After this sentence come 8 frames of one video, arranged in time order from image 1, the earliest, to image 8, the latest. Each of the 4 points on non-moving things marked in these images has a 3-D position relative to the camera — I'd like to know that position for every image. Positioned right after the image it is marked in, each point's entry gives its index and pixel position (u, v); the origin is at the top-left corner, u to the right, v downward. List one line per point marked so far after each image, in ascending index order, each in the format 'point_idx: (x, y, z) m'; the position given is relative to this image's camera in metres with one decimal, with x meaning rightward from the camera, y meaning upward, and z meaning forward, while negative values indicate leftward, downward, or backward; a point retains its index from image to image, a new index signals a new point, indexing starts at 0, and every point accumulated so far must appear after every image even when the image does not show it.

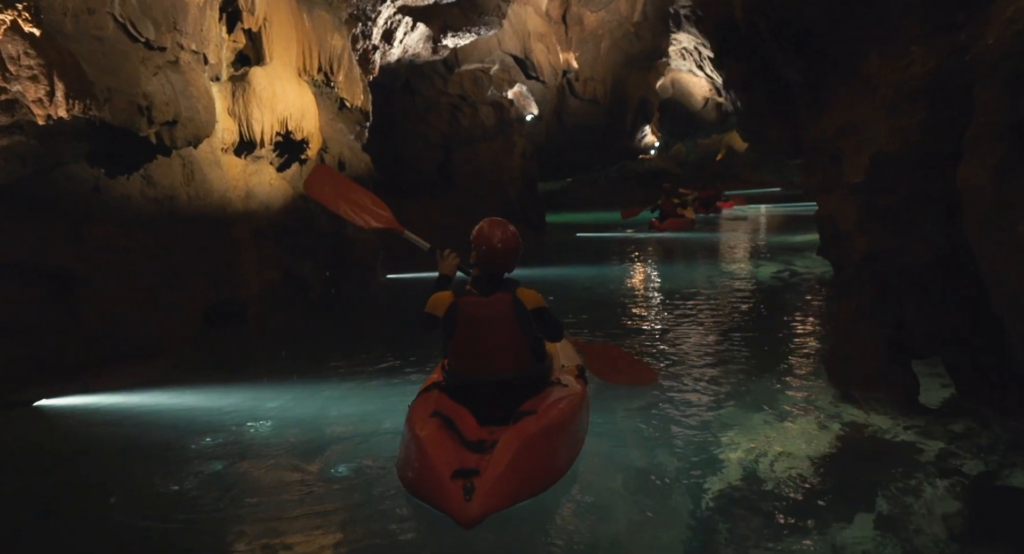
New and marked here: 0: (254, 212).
0: (-2.9, +0.7, +8.5) m
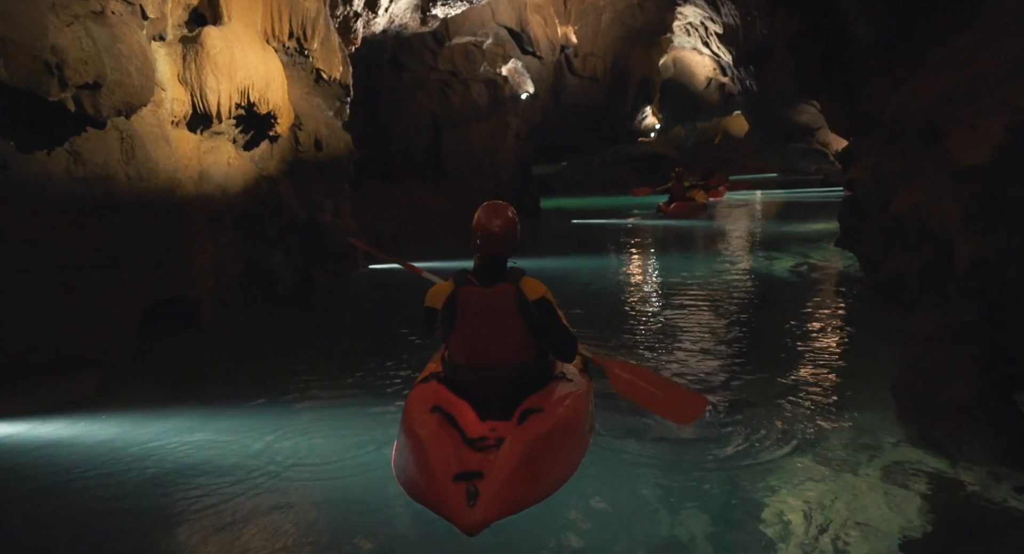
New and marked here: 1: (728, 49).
0: (-3.0, +0.8, +7.4) m
1: (+5.2, +5.4, +18.0) m
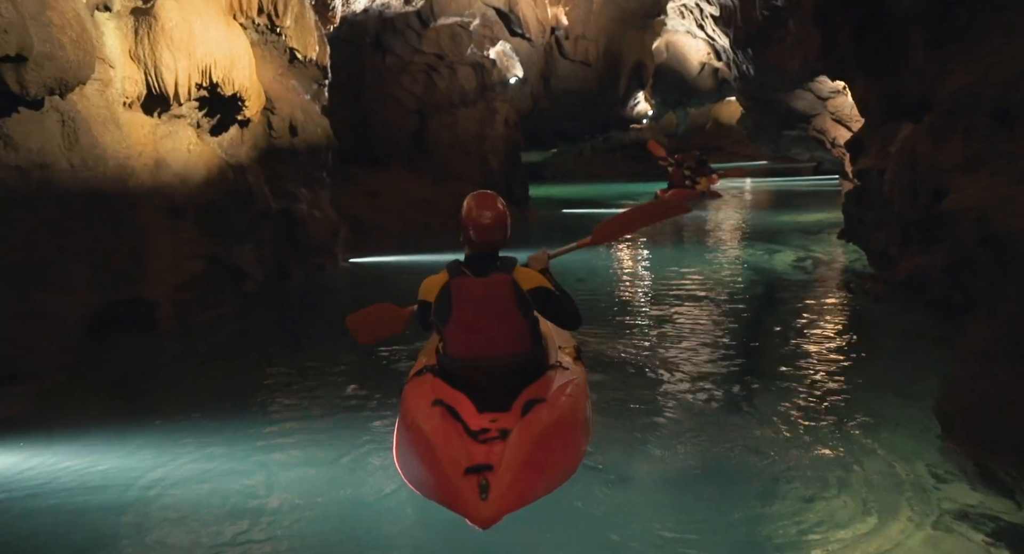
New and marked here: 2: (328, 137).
0: (-3.1, +0.8, +6.7) m
1: (+4.9, +5.7, +17.3) m
2: (-2.6, +2.0, +10.6) m
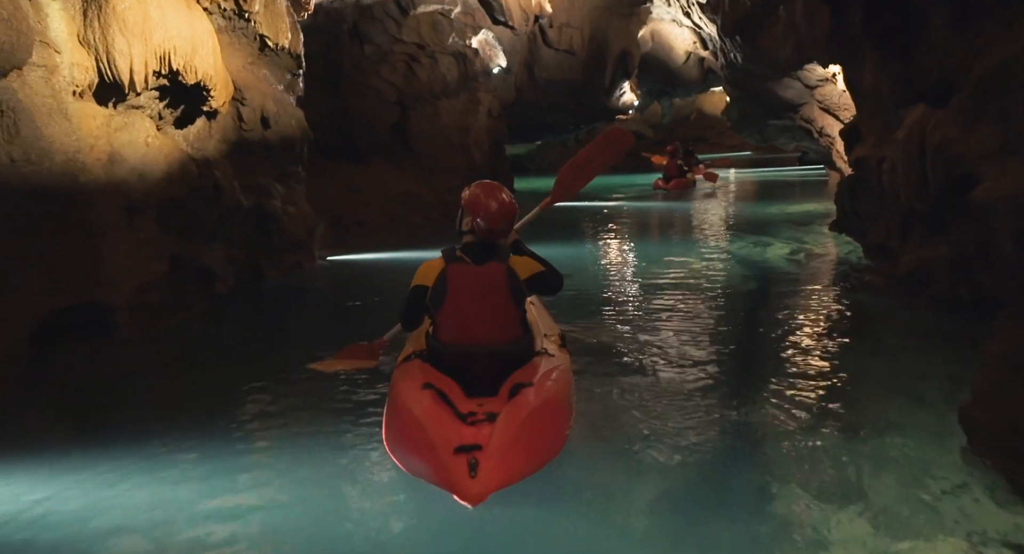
0: (-3.2, +0.8, +6.2) m
1: (+4.5, +5.8, +17.0) m
2: (-2.8, +2.0, +10.1) m
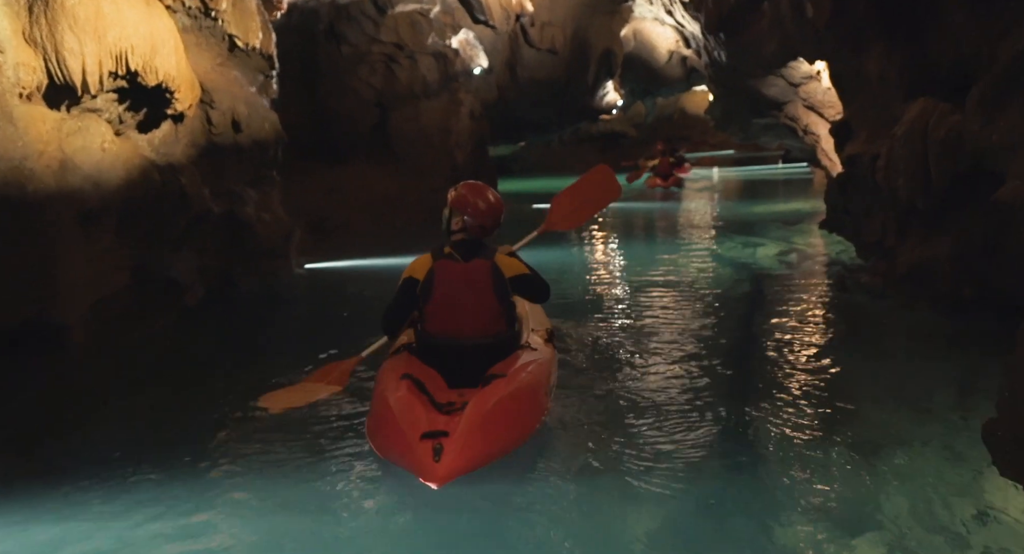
0: (-3.4, +0.7, +5.8) m
1: (+4.1, +5.8, +16.7) m
2: (-3.1, +1.9, +9.7) m
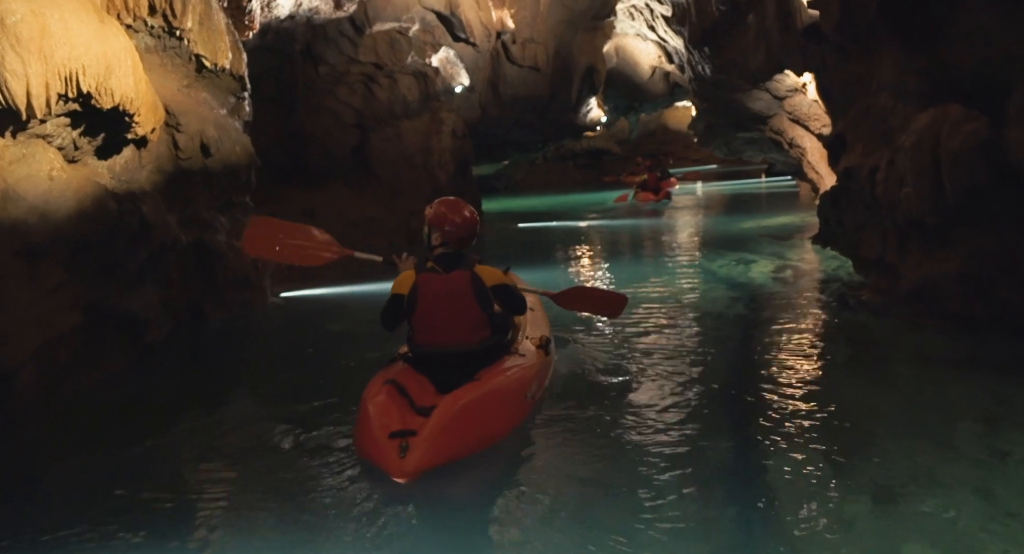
0: (-3.5, +0.4, +5.4) m
1: (+3.7, +5.4, +16.5) m
2: (-3.3, +1.5, +9.3) m
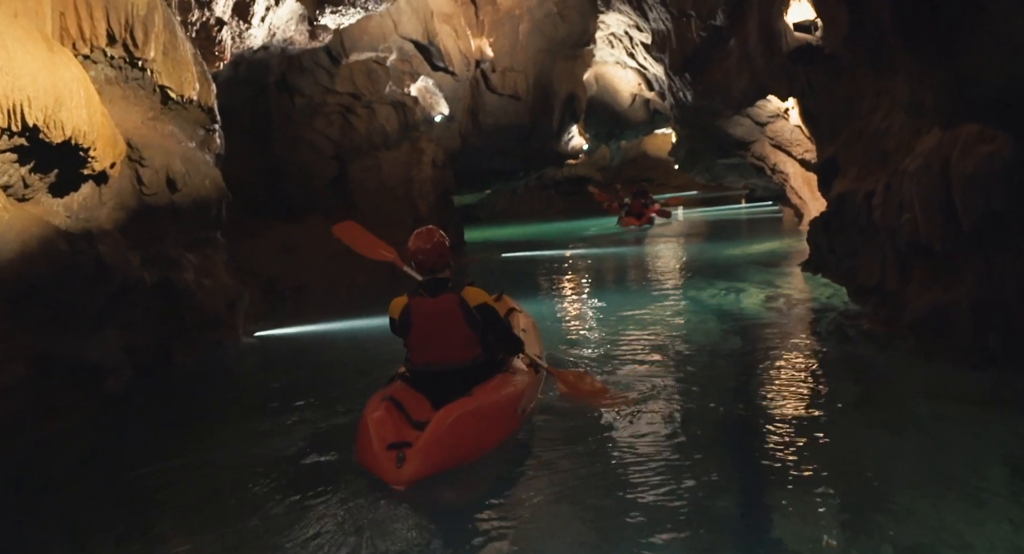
0: (-3.6, +0.1, +4.9) m
1: (+3.2, +4.8, +16.4) m
2: (-3.5, +1.0, +8.9) m
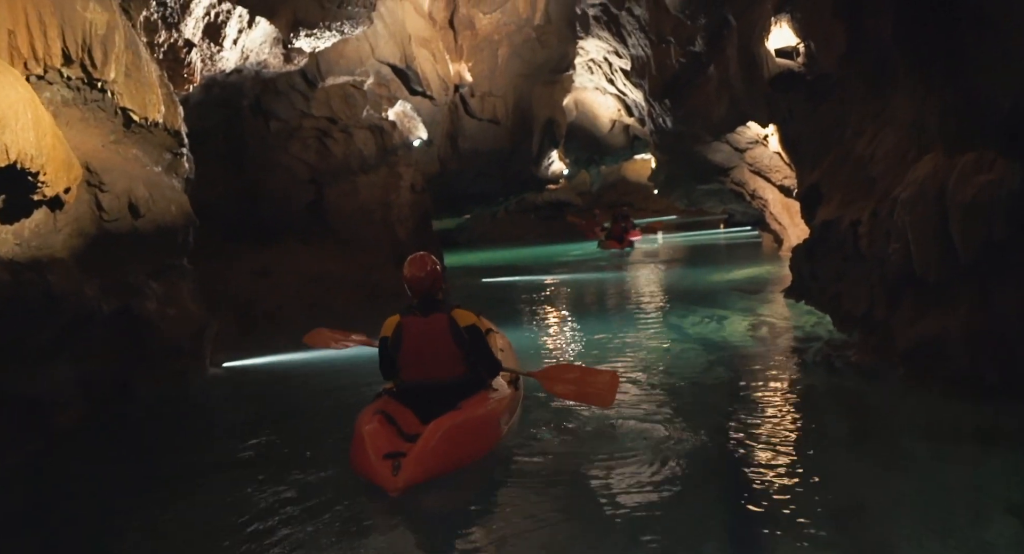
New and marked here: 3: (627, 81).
0: (-3.7, -0.1, +4.5) m
1: (+2.8, +4.2, +16.4) m
2: (-3.7, +0.7, +8.5) m
3: (+2.6, +4.5, +17.1) m
